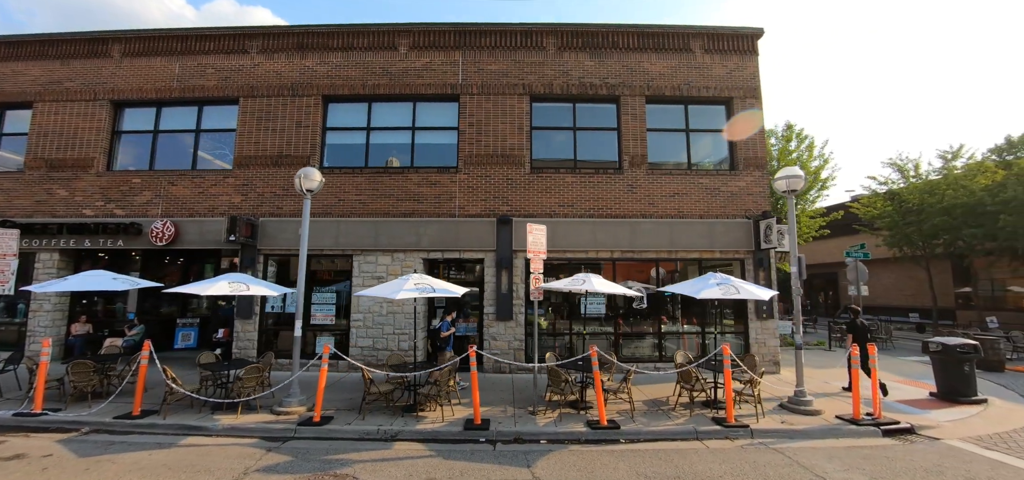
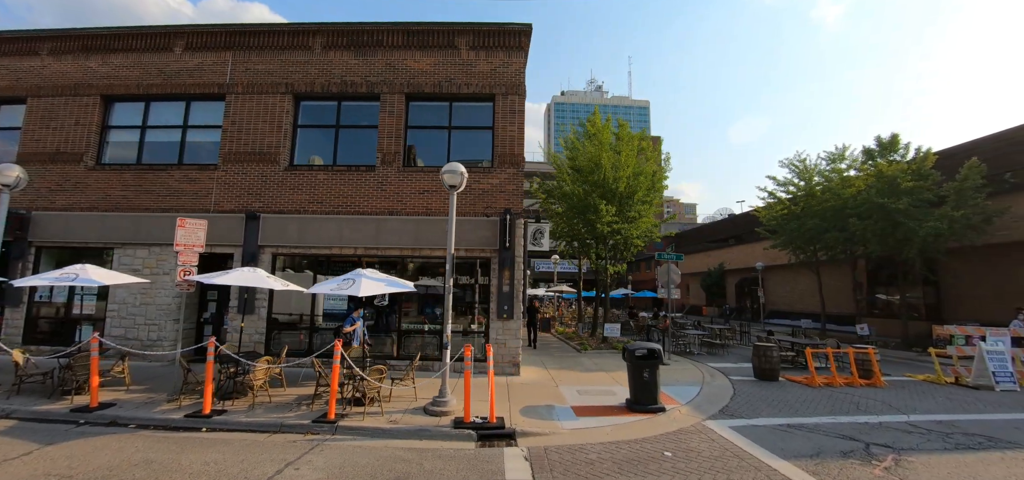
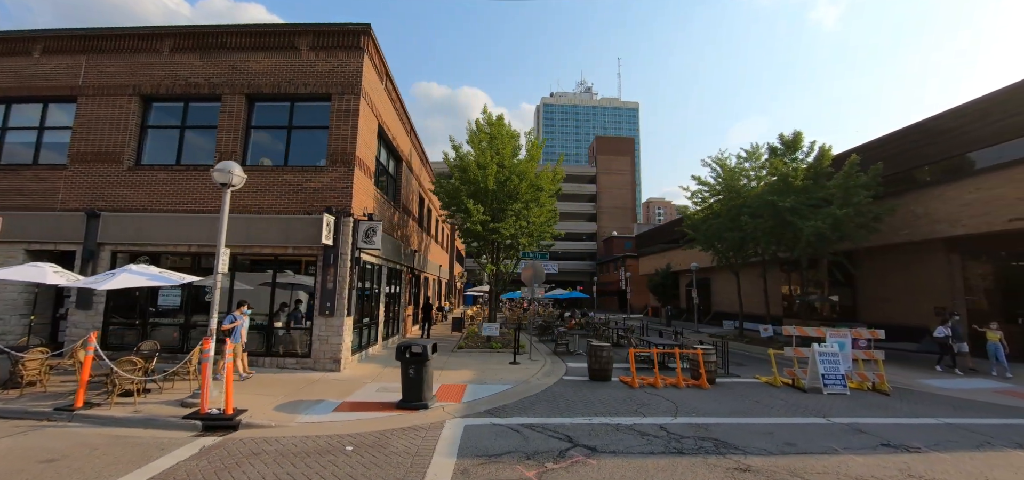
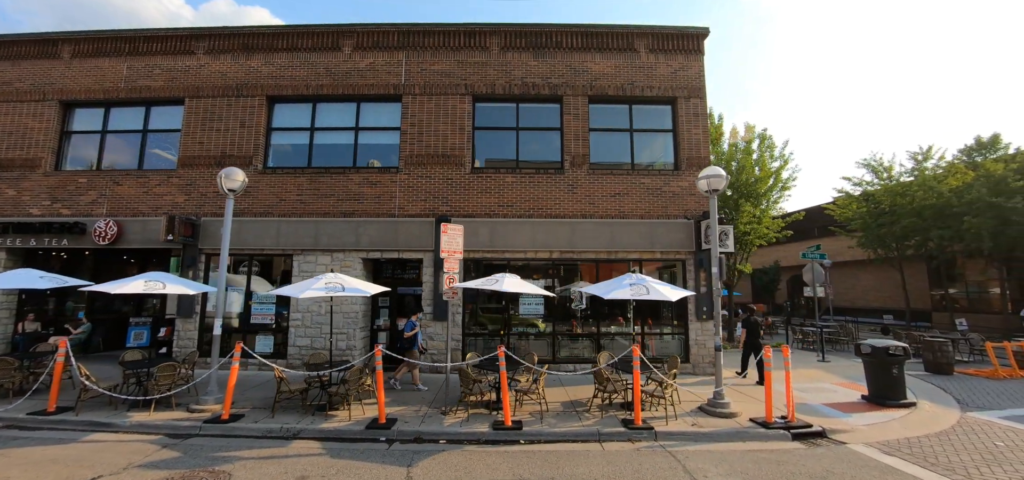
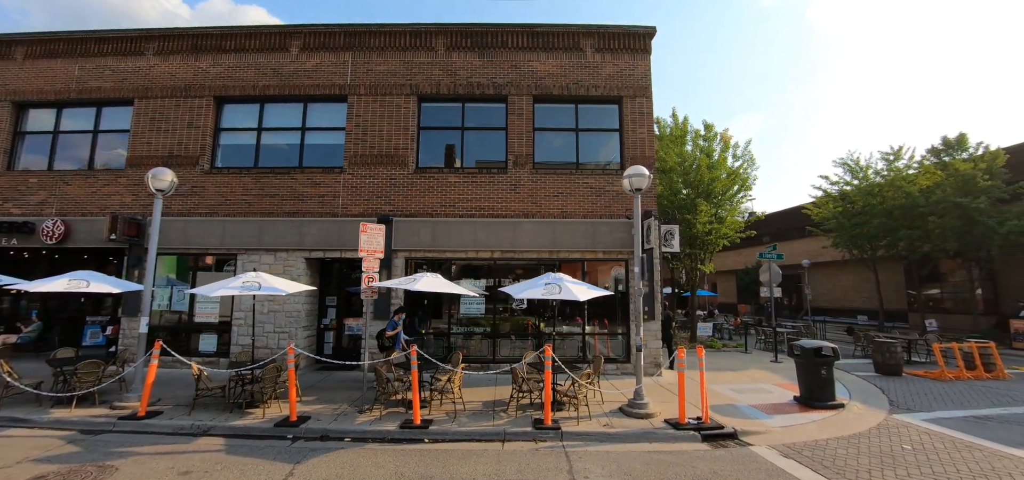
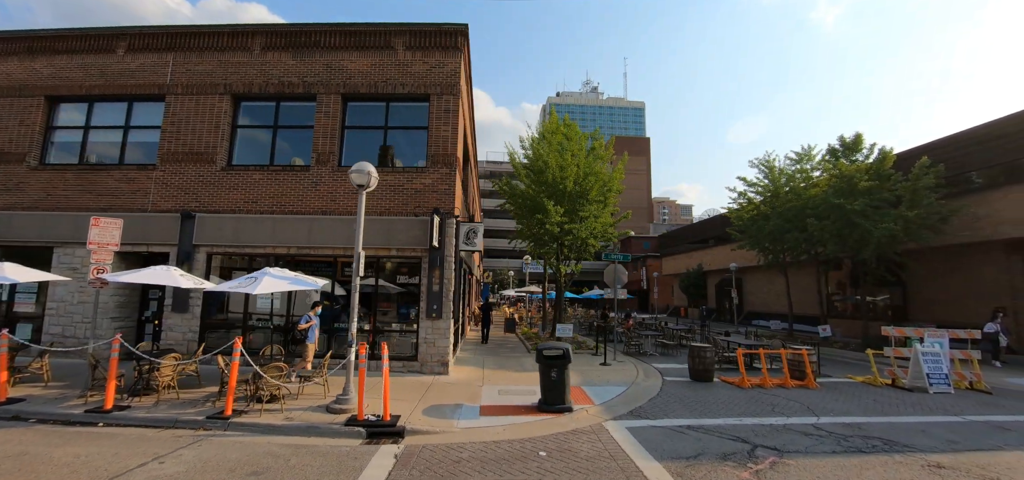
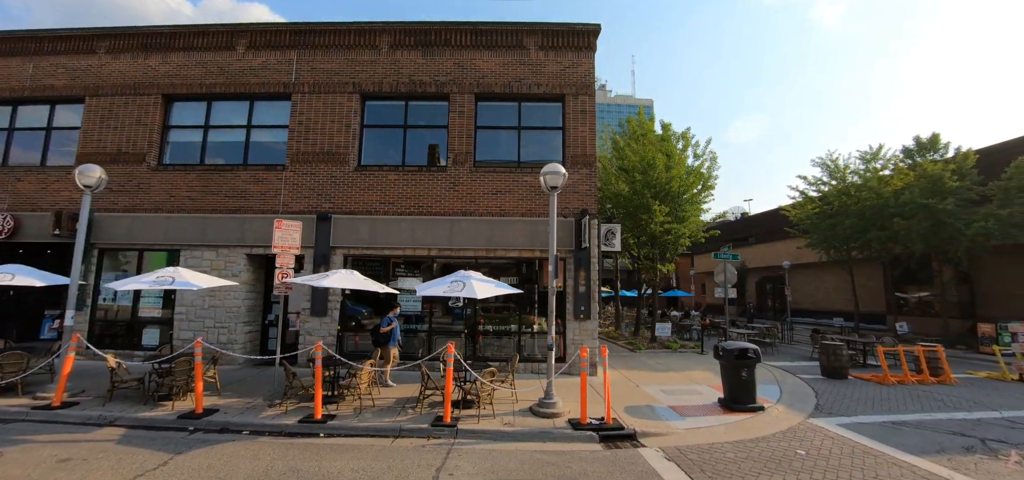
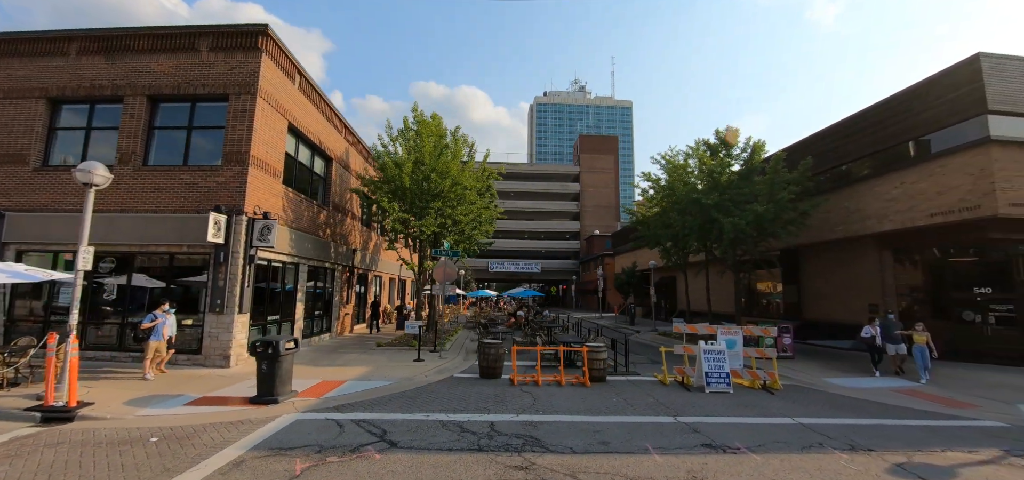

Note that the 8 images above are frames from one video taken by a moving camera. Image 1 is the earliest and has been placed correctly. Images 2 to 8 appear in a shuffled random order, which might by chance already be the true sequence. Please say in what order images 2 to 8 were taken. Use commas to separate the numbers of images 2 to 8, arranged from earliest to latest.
4, 5, 7, 2, 6, 3, 8
